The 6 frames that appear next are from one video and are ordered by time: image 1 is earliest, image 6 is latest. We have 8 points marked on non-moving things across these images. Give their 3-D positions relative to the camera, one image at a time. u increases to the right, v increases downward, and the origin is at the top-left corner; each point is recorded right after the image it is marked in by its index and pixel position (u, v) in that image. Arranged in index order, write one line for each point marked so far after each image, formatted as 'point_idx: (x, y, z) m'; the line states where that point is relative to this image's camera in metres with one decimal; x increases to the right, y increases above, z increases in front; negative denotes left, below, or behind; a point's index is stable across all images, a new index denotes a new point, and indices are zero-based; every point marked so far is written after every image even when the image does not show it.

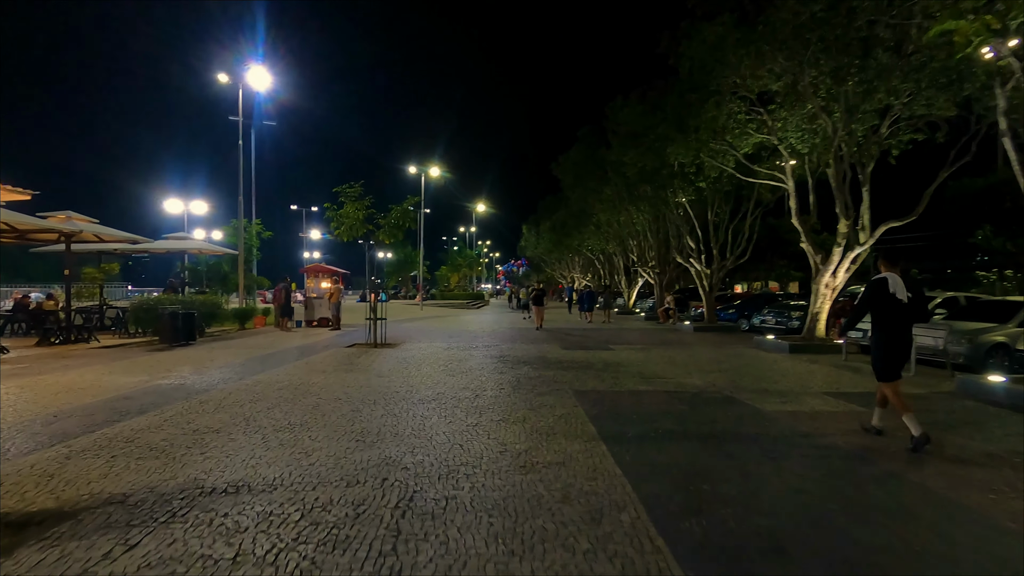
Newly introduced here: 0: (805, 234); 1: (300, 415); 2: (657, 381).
0: (+10.4, +1.9, +16.6) m
1: (-3.6, -2.1, +7.9) m
2: (+3.4, -2.2, +11.2) m
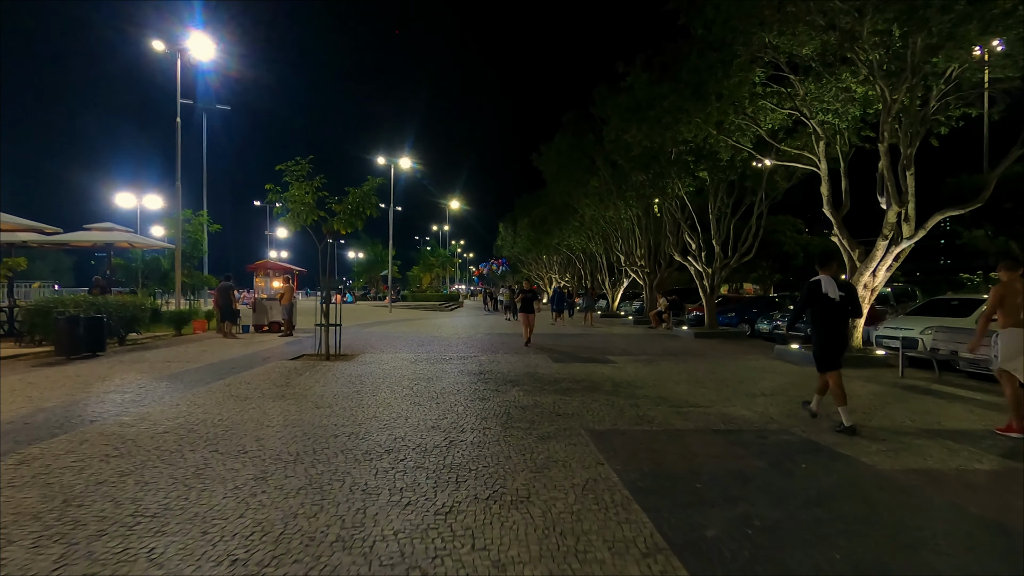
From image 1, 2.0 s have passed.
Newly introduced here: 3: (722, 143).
0: (+9.9, +1.9, +14.3) m
1: (-3.6, -2.1, +4.9) m
2: (+3.2, -2.2, +8.5) m
3: (+6.9, +4.8, +15.4) m
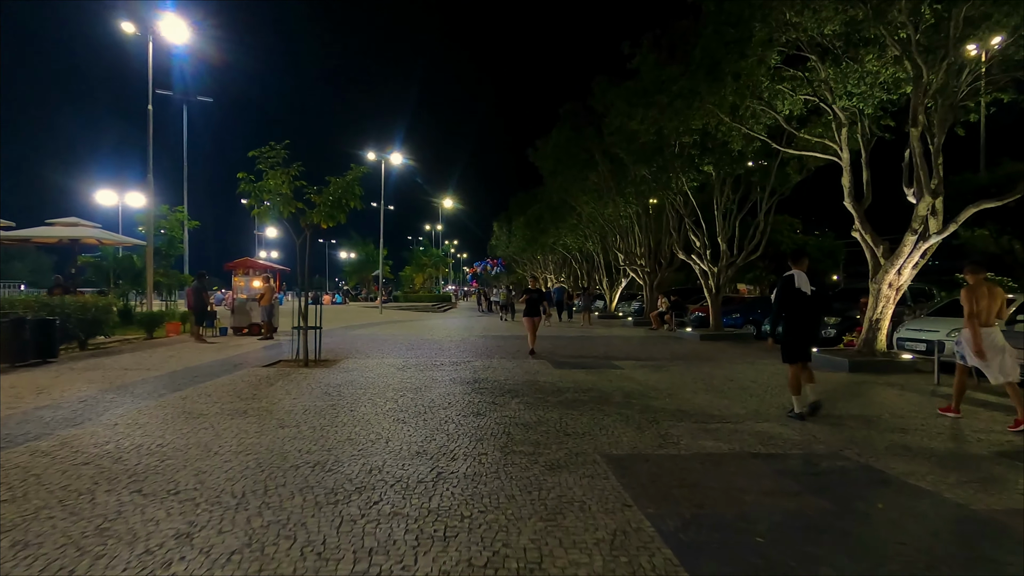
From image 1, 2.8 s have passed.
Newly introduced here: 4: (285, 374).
0: (+9.8, +1.9, +13.2) m
1: (-3.6, -2.1, +3.6) m
2: (+3.2, -2.1, +7.3) m
3: (+6.8, +4.8, +14.3) m
4: (-5.7, -2.1, +11.9) m
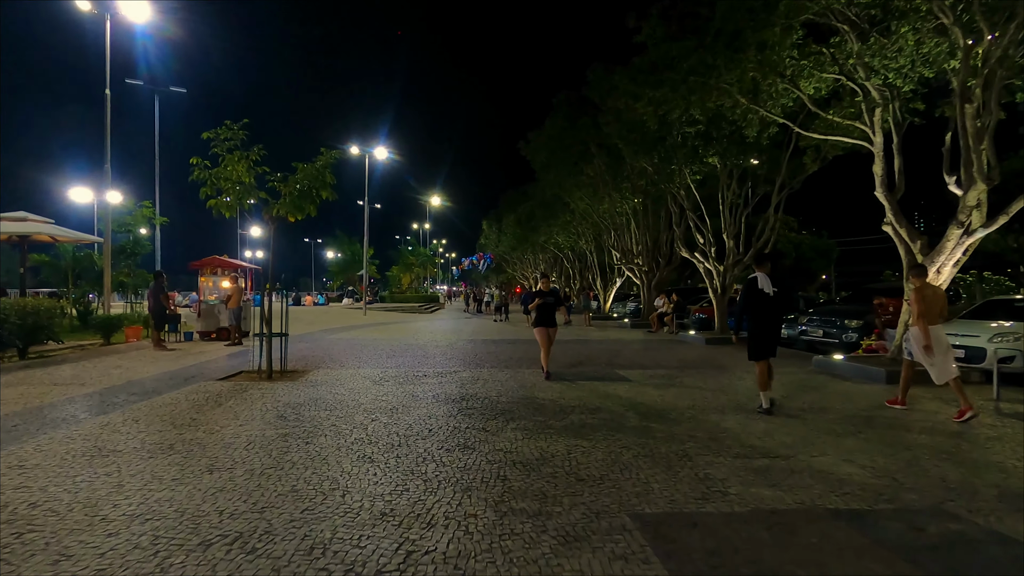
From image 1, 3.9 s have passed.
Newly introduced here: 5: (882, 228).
0: (+9.6, +1.9, +11.9) m
1: (-3.5, -2.1, +2.0) m
2: (+3.1, -2.2, +5.8) m
3: (+6.6, +4.8, +12.9) m
4: (-5.9, -2.2, +10.3) m
5: (+9.5, +1.6, +12.1) m
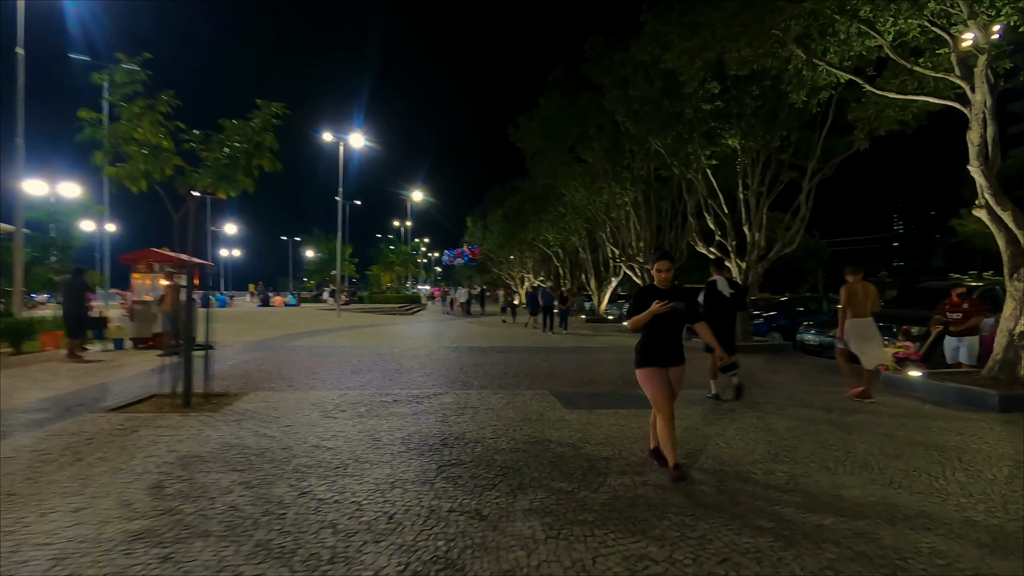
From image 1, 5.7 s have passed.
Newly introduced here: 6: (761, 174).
0: (+9.6, +1.9, +9.4) m
1: (-3.2, -2.0, -0.9) m
2: (+3.3, -2.1, +3.2) m
3: (+6.5, +4.8, +10.4) m
4: (-5.8, -2.1, +7.3) m
5: (+9.5, +1.6, +9.7) m
6: (+9.3, +4.2, +17.5) m
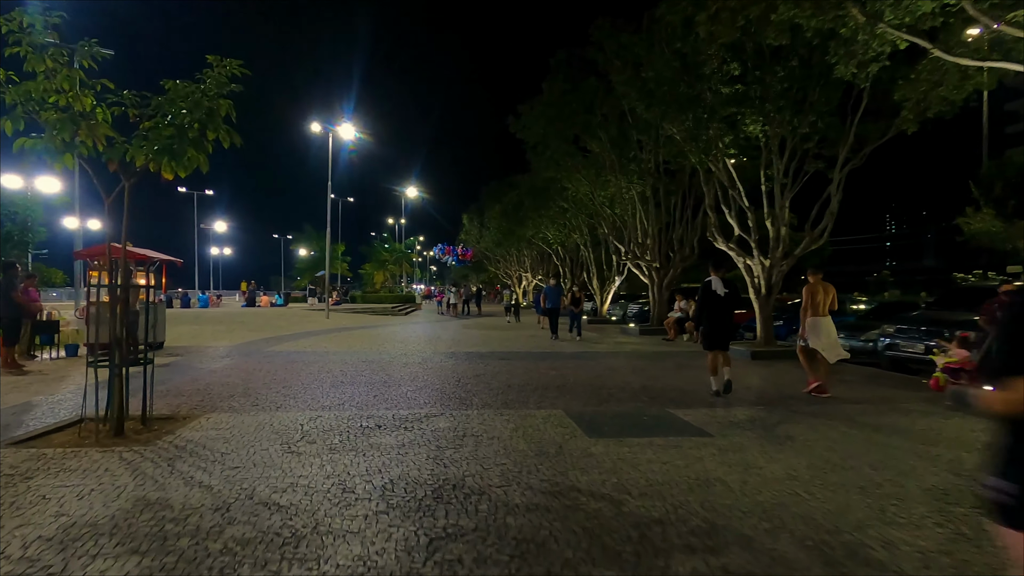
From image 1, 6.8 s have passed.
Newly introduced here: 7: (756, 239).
0: (+9.7, +1.9, +8.0) m
1: (-3.0, -2.1, -2.5) m
2: (+3.5, -2.2, +1.6) m
3: (+6.6, +4.8, +8.8) m
4: (-5.7, -2.1, +5.6) m
5: (+9.6, +1.6, +8.2) m
6: (+9.3, +4.3, +16.0) m
7: (+8.4, +1.7, +16.2) m
